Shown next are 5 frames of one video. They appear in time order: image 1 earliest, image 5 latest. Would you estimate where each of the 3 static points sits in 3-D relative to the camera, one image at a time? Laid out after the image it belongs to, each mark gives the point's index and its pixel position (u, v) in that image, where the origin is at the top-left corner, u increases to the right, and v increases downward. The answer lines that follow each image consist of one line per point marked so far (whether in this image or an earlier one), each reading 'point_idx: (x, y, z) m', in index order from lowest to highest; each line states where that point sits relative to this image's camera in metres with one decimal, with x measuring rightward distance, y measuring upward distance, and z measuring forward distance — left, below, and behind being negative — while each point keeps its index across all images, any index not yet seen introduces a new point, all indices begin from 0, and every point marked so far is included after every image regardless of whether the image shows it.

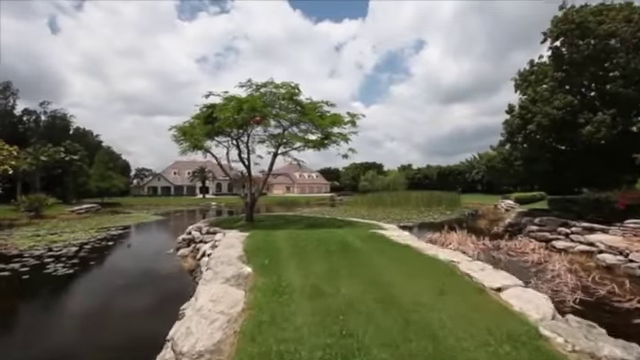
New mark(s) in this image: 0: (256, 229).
0: (-2.0, -1.6, +12.5) m
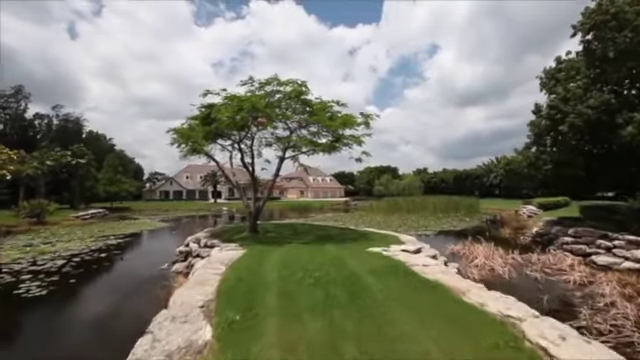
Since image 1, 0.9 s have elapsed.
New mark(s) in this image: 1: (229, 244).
0: (-1.8, -1.8, +11.1) m
1: (-2.6, -1.9, +12.1) m
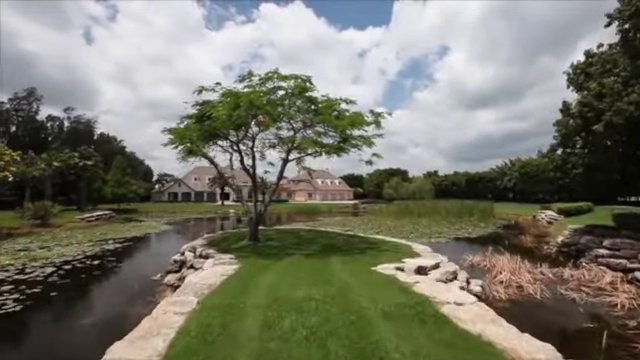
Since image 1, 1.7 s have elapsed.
0: (-1.6, -1.9, +9.9) m
1: (-2.5, -2.0, +10.9) m
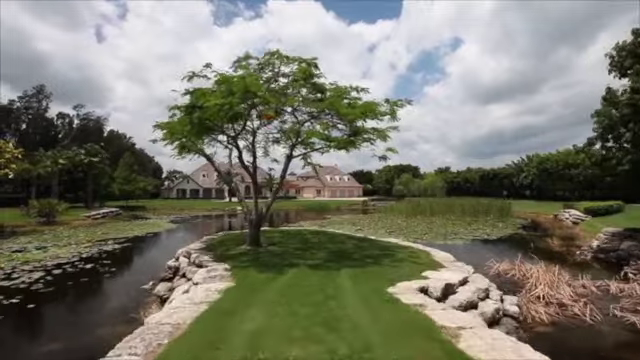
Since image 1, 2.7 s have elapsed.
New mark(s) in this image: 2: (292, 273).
0: (-1.5, -1.9, +8.5) m
1: (-2.3, -2.0, +9.5) m
2: (-0.5, -1.9, +8.2) m
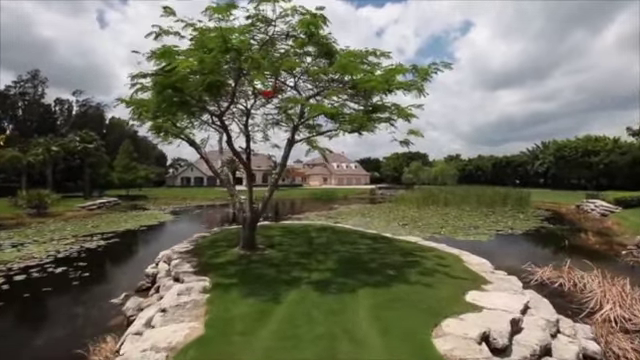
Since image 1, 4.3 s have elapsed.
0: (-1.3, -1.8, +6.4) m
1: (-2.2, -1.8, +7.4) m
2: (-0.4, -1.8, +6.0) m
